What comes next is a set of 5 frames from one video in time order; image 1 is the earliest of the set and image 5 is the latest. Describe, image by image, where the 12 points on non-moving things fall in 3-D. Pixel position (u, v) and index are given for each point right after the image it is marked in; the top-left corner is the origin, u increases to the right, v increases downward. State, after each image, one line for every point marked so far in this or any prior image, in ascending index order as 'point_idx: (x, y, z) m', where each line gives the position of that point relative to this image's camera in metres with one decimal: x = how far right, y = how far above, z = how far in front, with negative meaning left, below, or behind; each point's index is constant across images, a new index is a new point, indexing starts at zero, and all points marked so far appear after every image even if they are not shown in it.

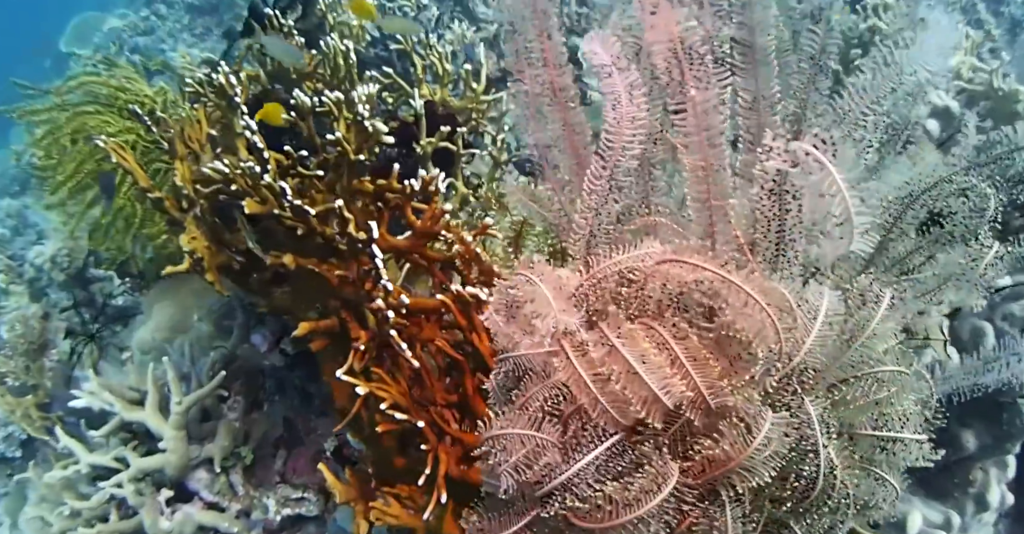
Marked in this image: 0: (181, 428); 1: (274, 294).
0: (-1.4, -0.7, +2.8) m
1: (-1.0, -0.1, +2.6) m
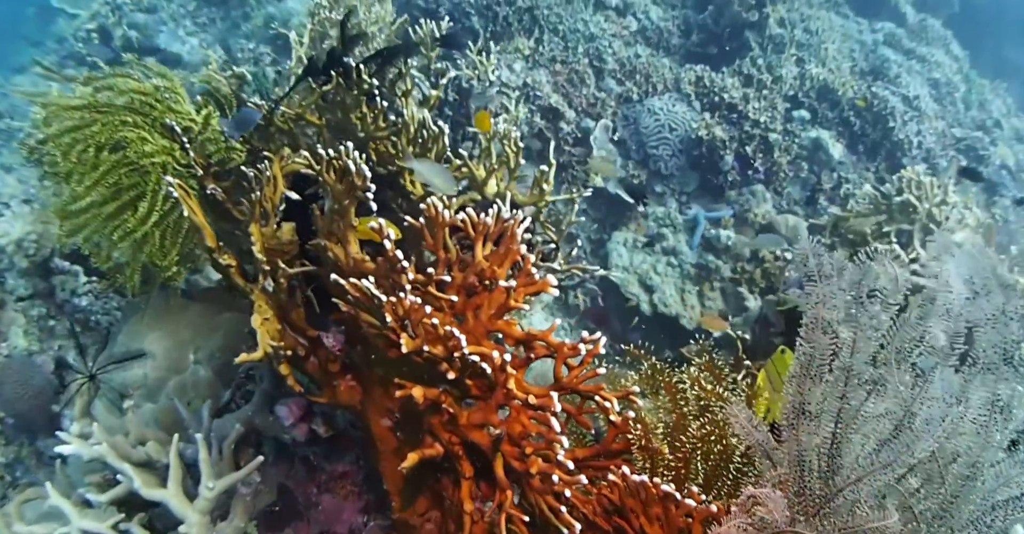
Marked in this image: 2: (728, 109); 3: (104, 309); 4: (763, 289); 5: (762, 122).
0: (-1.3, -1.0, +2.6) m
1: (-0.7, -0.5, +2.4) m
2: (+2.5, +1.8, +7.2) m
3: (-3.1, -0.3, +4.8) m
4: (+2.4, -0.2, +6.3) m
5: (+2.8, +1.6, +7.2) m
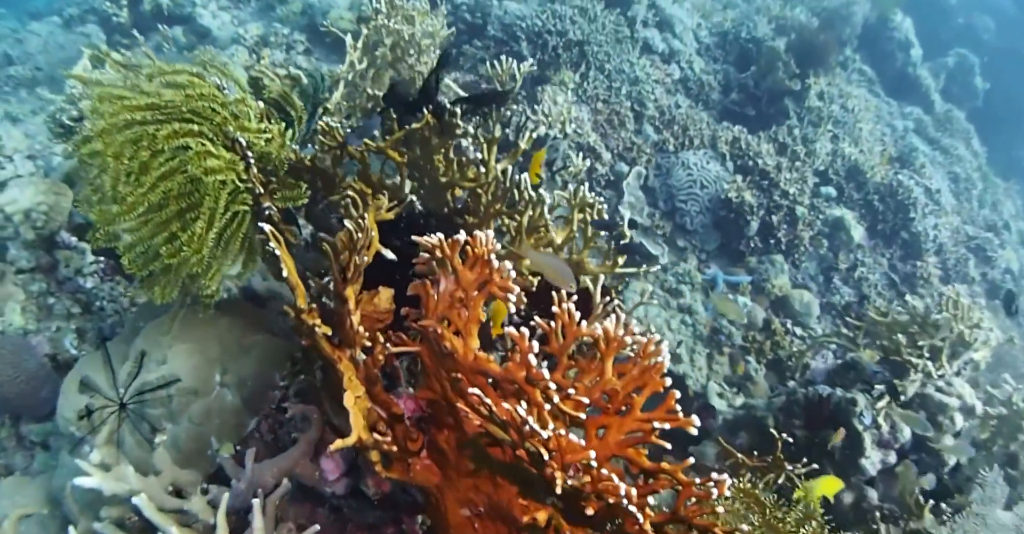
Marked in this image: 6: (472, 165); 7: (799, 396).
0: (-1.0, -1.2, +2.4) m
1: (-0.3, -0.7, +2.3) m
2: (+2.8, +1.0, +7.3) m
3: (-2.8, -0.2, +4.5) m
4: (+2.5, -0.9, +6.3) m
5: (+3.1, +0.8, +7.2) m
6: (-0.2, +0.5, +3.2) m
7: (+2.2, -1.0, +4.9) m
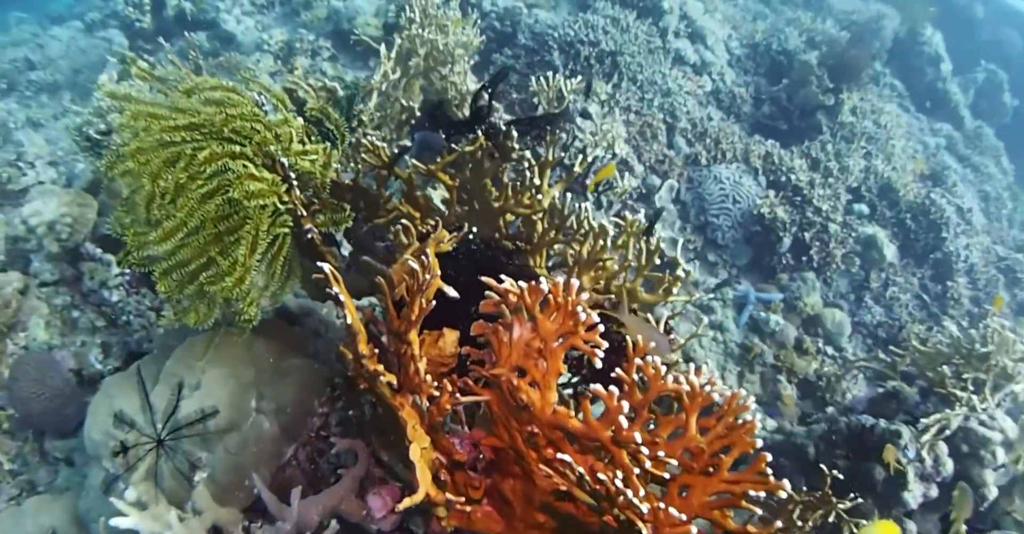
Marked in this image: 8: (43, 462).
0: (-0.8, -1.3, +2.3) m
1: (-0.1, -0.9, +2.2) m
2: (+3.1, +0.8, +7.1) m
3: (-2.6, -0.3, +4.4) m
4: (+2.8, -1.1, +6.1) m
5: (+3.4, +0.6, +7.1) m
6: (+0.1, +0.4, +3.1) m
7: (+2.4, -1.2, +4.7) m
8: (-3.0, -1.2, +4.0) m
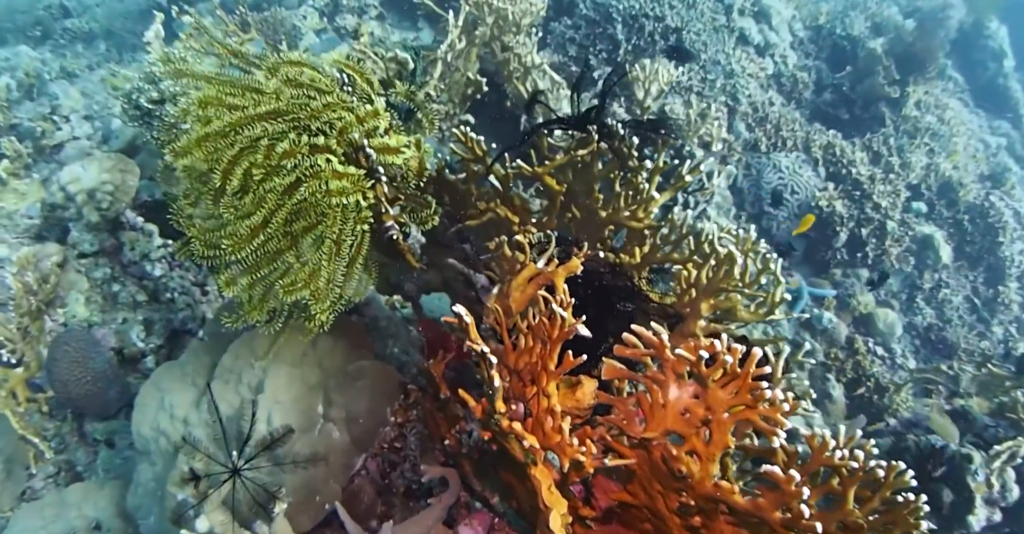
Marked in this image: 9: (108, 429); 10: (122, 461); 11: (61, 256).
0: (-0.4, -1.4, +2.1) m
1: (+0.3, -1.0, +2.0) m
2: (+3.6, +0.9, +6.8) m
3: (-2.1, -0.1, +4.2) m
4: (+3.2, -1.1, +6.0) m
5: (+3.9, +0.6, +6.8) m
6: (+0.6, +0.3, +2.8) m
7: (+2.8, -1.3, +4.6) m
8: (-2.6, -1.1, +3.8) m
9: (-2.4, -1.0, +3.9) m
10: (-2.3, -1.1, +3.7) m
11: (-2.9, +0.1, +4.1) m
